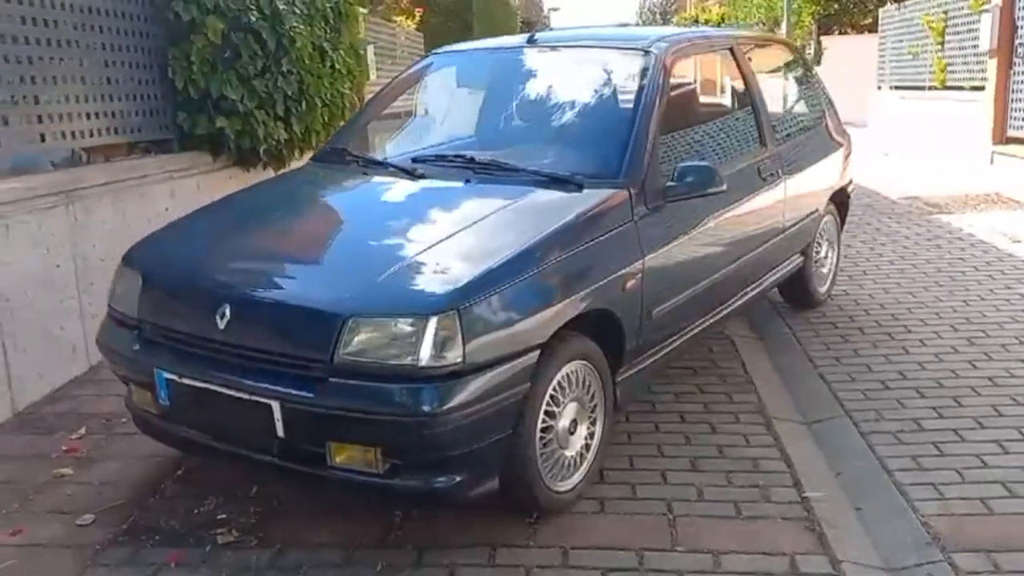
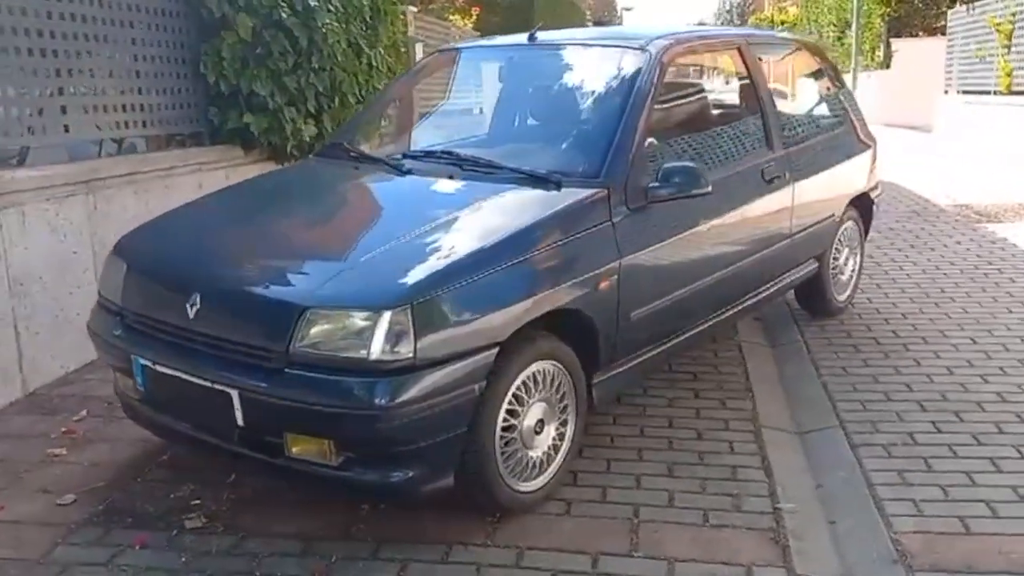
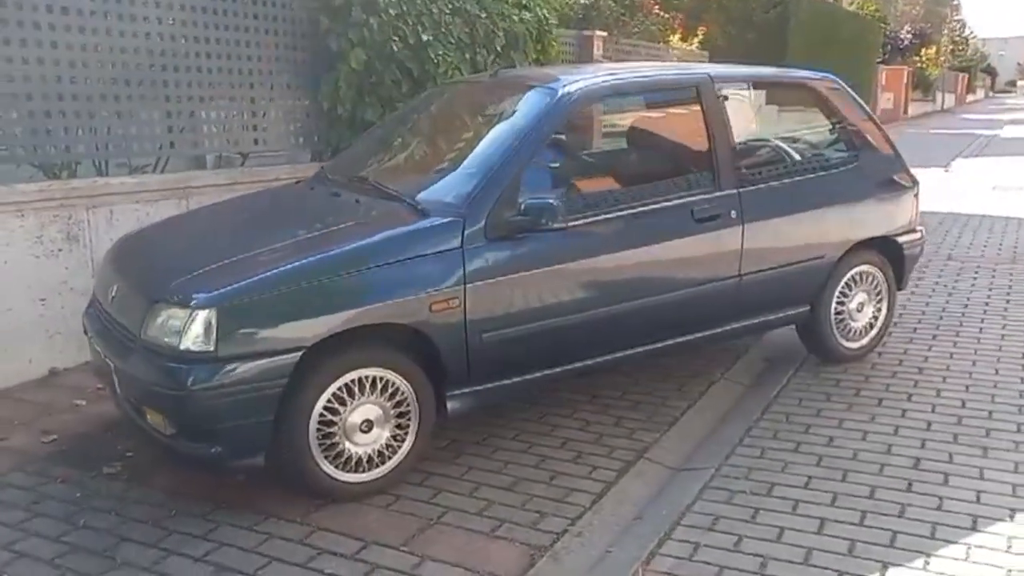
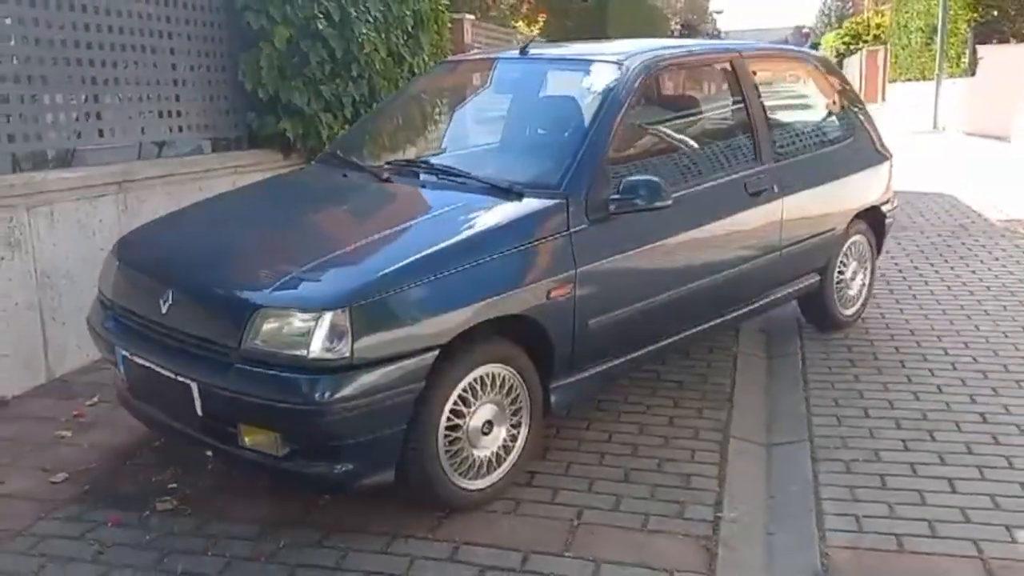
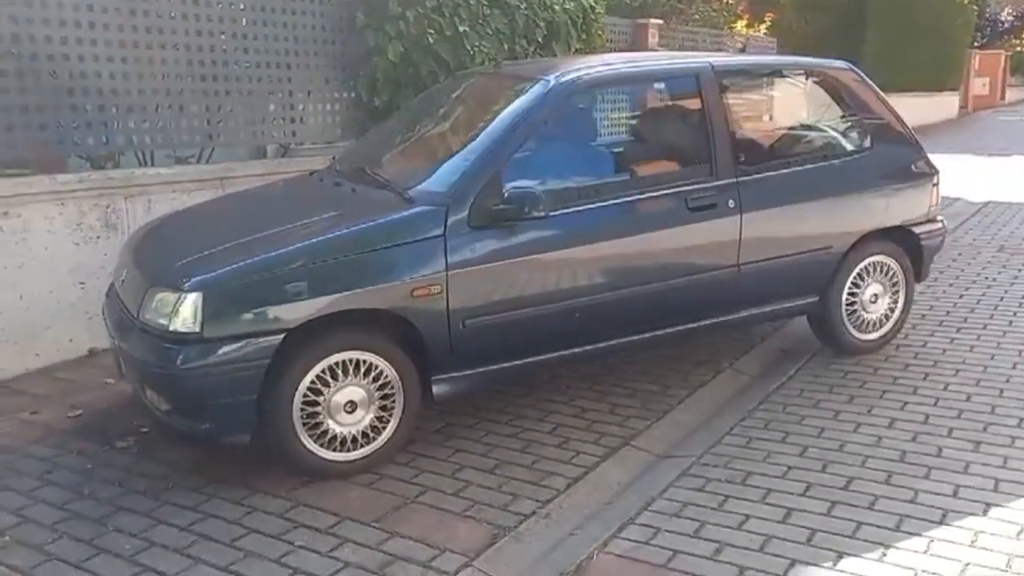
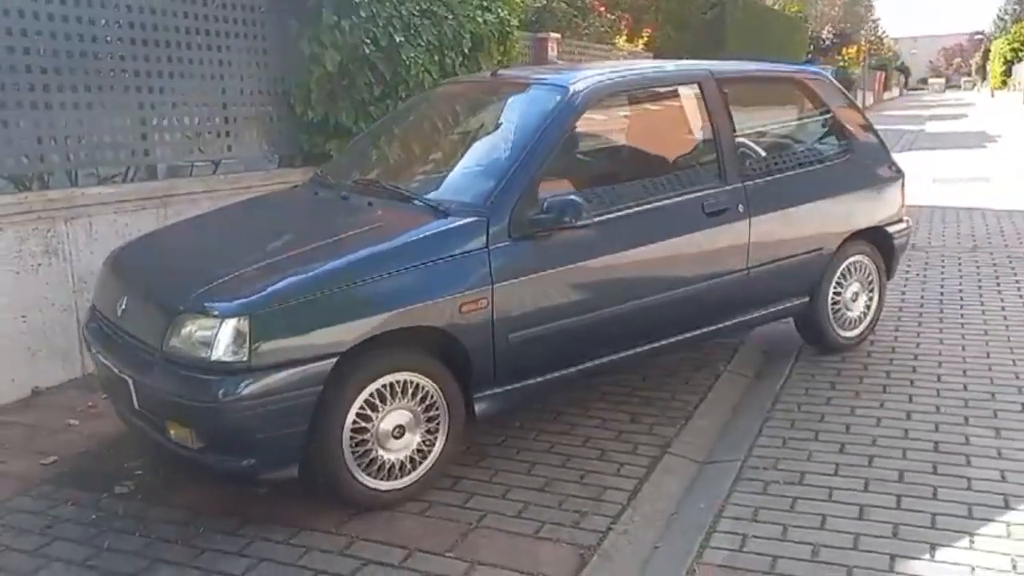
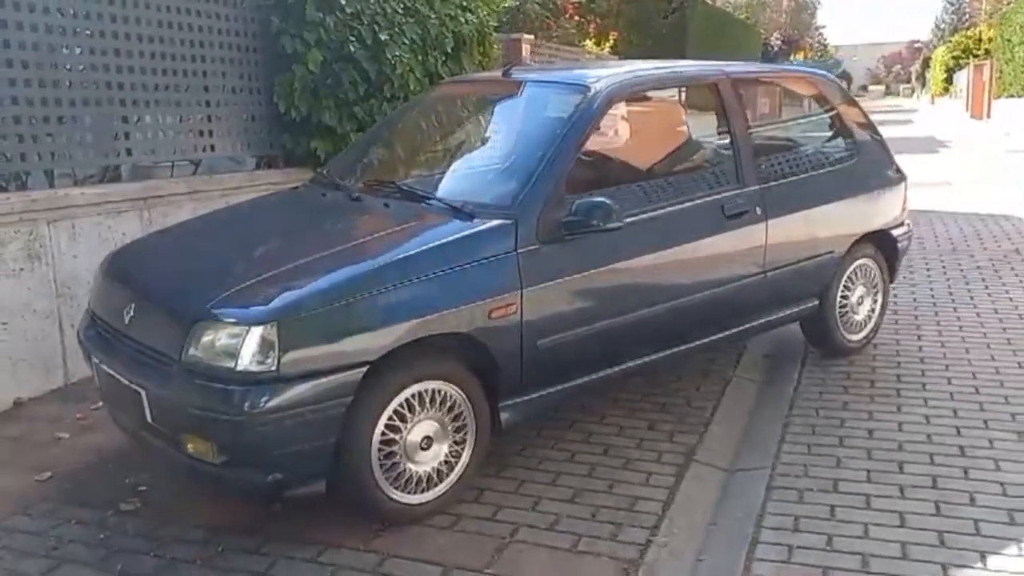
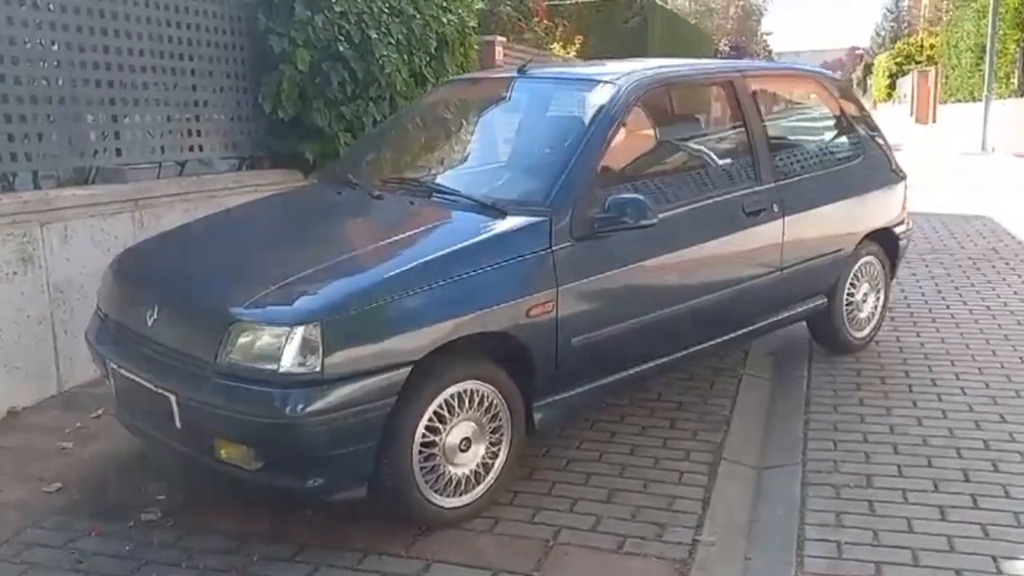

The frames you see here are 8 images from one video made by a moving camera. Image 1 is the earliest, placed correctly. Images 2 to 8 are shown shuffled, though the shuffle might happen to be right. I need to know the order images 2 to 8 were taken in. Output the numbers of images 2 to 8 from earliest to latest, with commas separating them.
2, 4, 8, 7, 6, 3, 5
